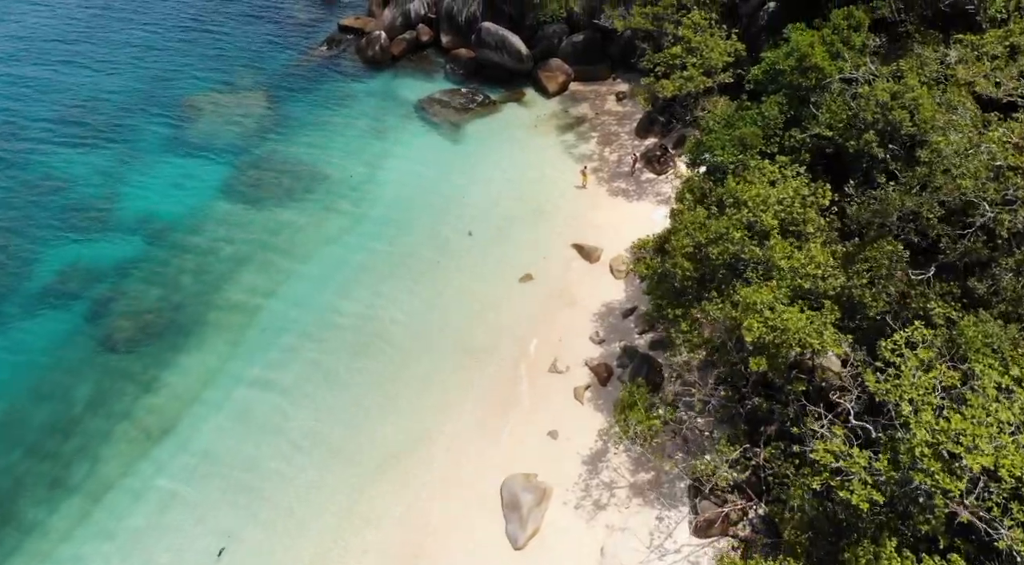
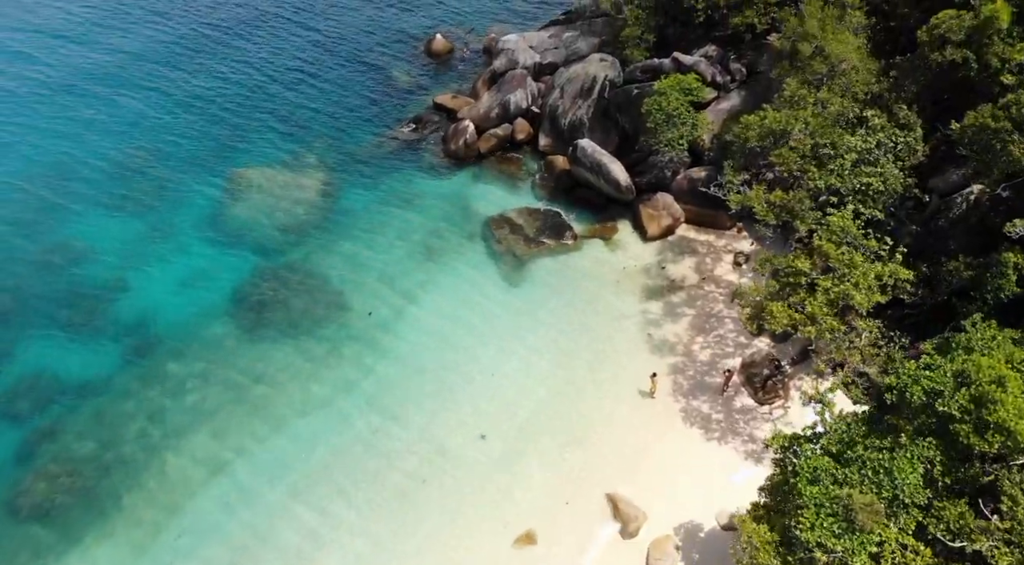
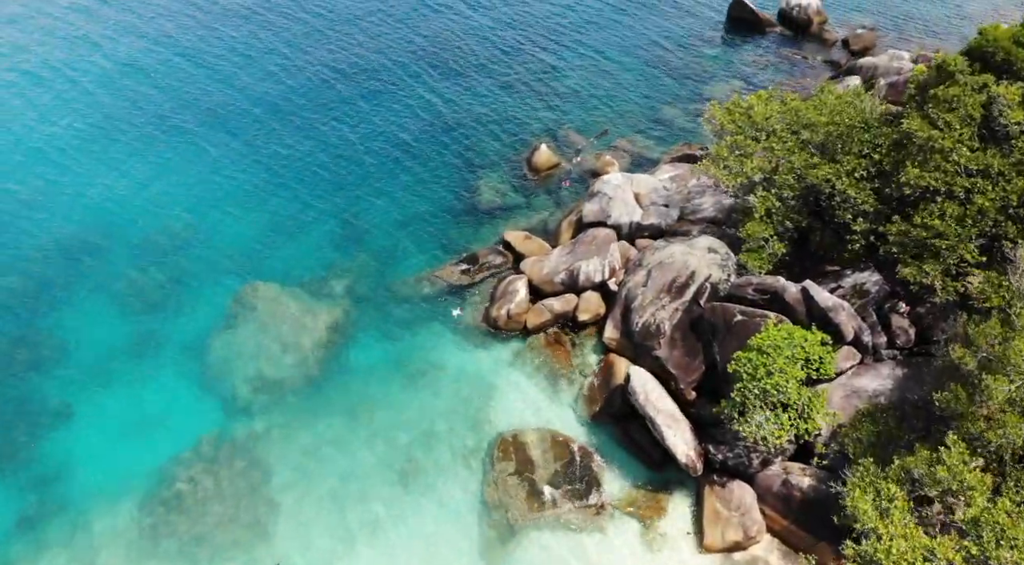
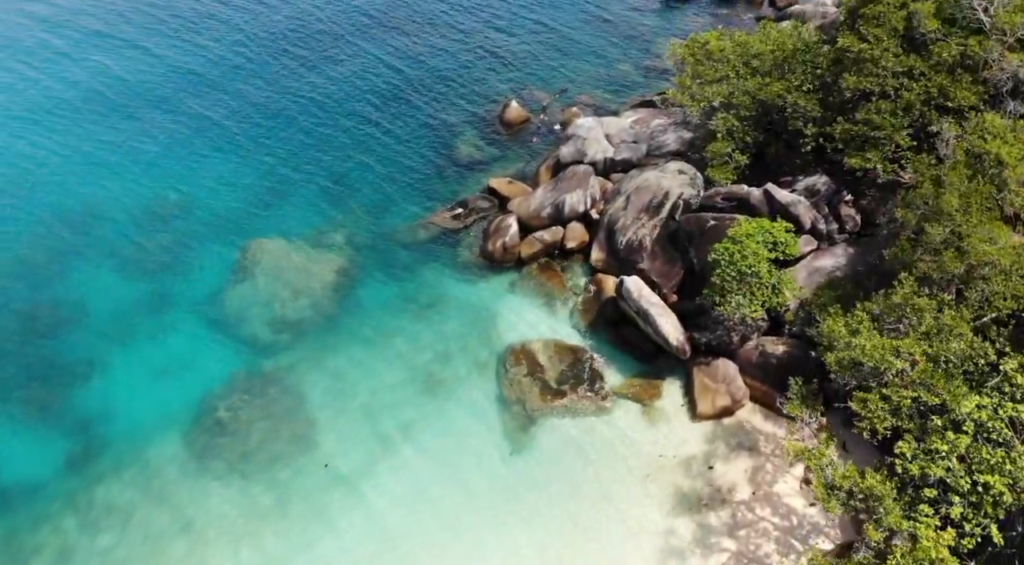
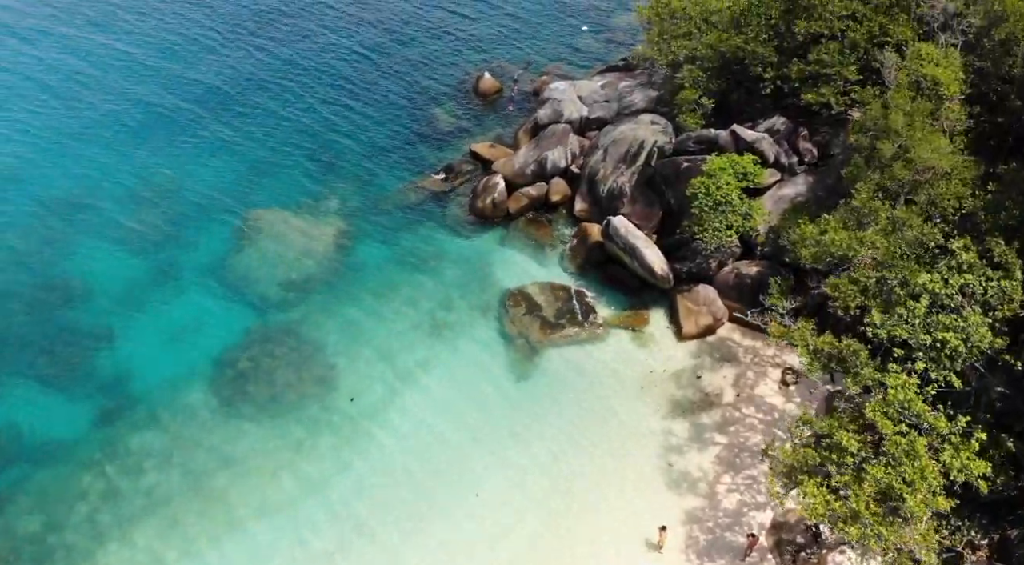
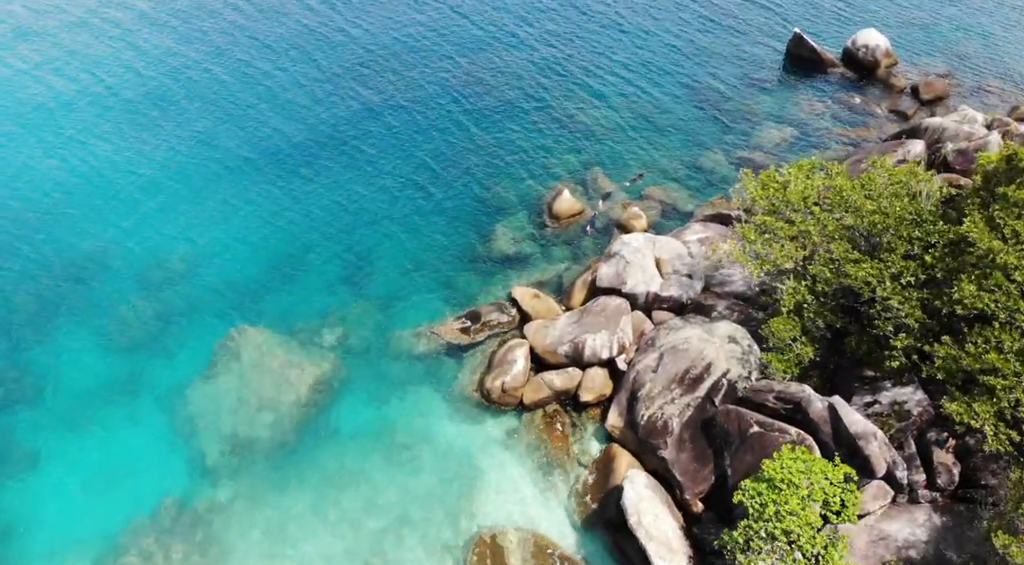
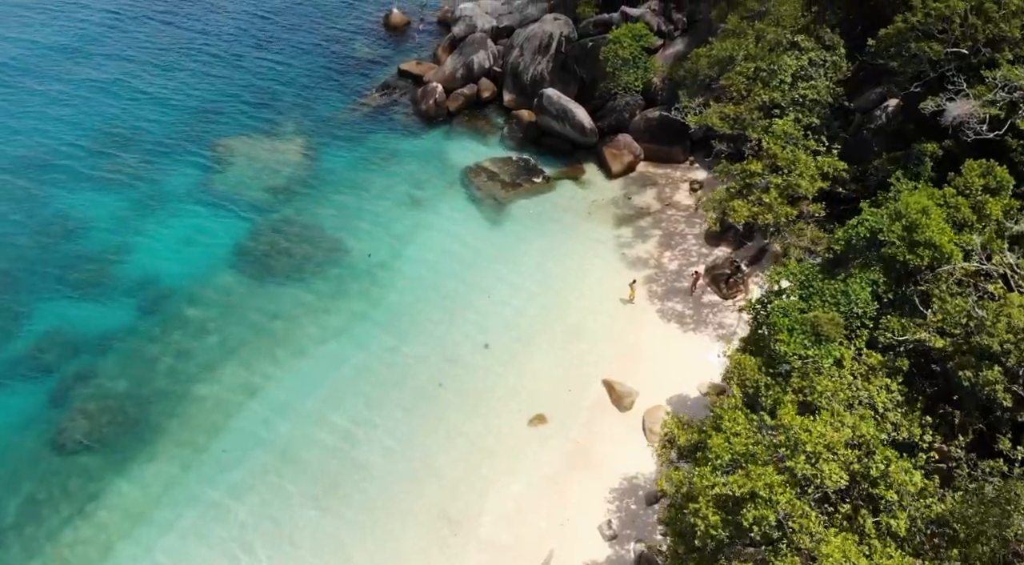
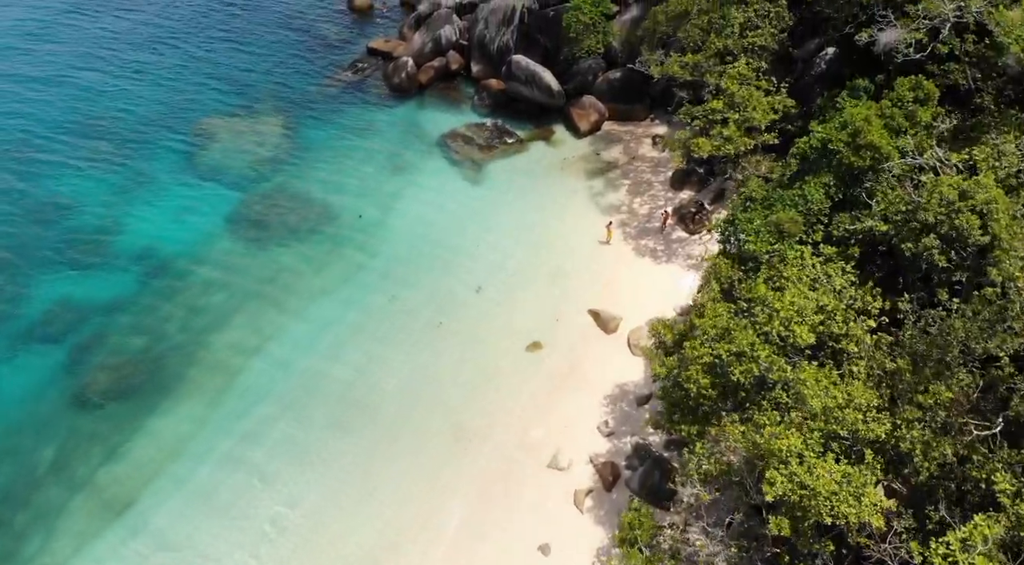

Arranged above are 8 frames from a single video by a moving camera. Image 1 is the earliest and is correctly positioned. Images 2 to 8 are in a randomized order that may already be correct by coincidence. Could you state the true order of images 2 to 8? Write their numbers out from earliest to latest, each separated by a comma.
8, 7, 2, 5, 4, 3, 6
